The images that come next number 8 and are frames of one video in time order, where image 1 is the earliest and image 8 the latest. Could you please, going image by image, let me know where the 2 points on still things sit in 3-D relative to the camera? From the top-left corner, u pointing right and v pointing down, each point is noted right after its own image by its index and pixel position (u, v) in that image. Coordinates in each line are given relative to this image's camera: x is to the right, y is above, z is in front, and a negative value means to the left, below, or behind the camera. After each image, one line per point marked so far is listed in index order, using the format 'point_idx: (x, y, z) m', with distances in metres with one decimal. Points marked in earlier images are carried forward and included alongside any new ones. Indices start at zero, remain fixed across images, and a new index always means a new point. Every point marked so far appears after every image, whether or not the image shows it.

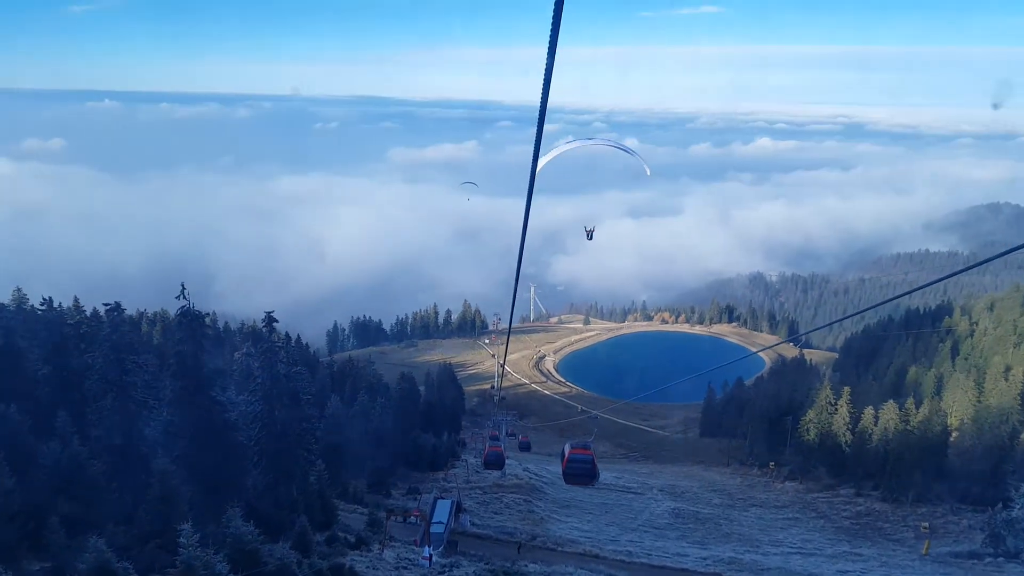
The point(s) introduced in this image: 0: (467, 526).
0: (-1.1, -6.1, +18.2) m
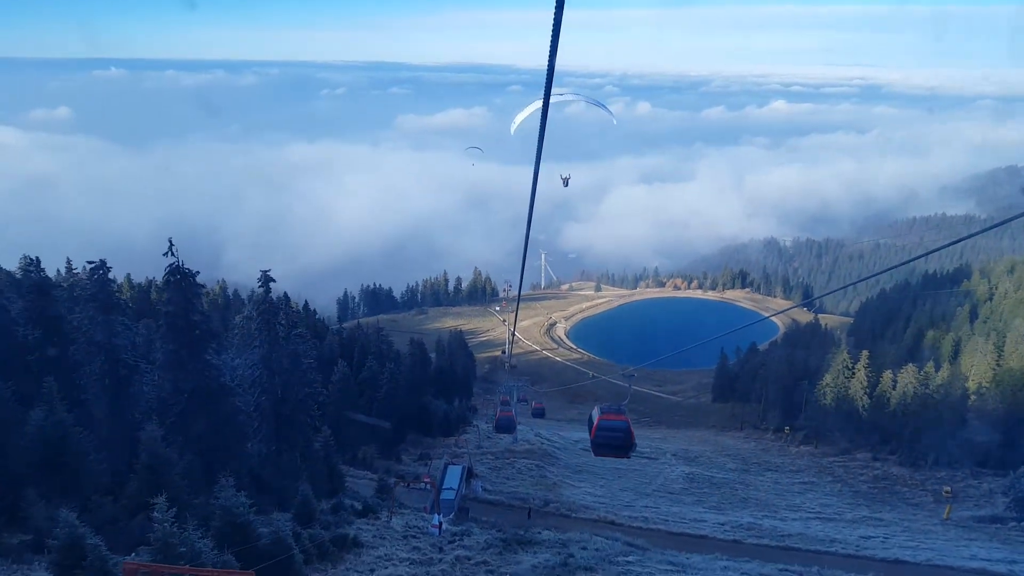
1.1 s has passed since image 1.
0: (-0.8, -5.1, +17.8) m
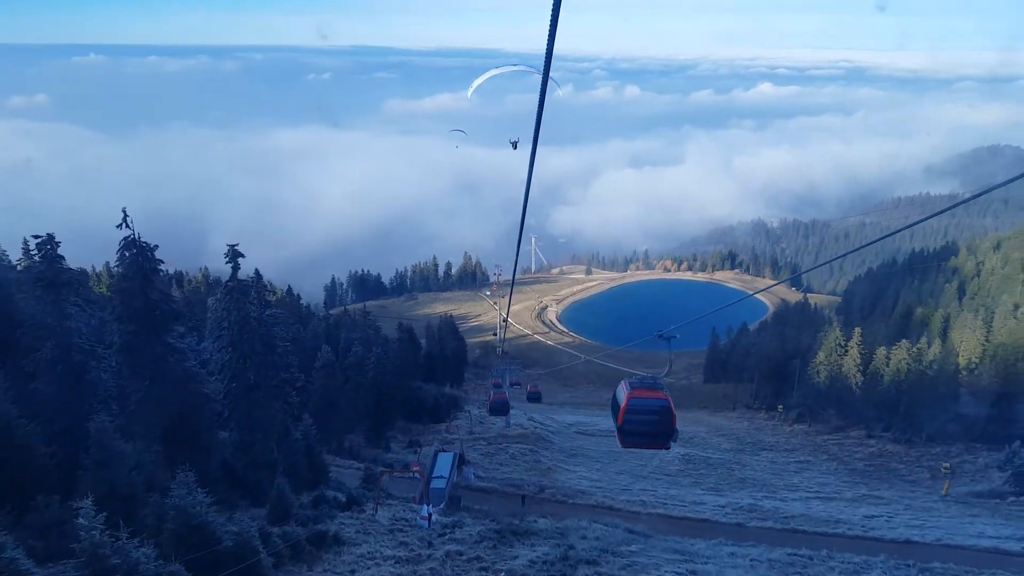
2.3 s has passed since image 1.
0: (-1.0, -4.6, +17.2) m
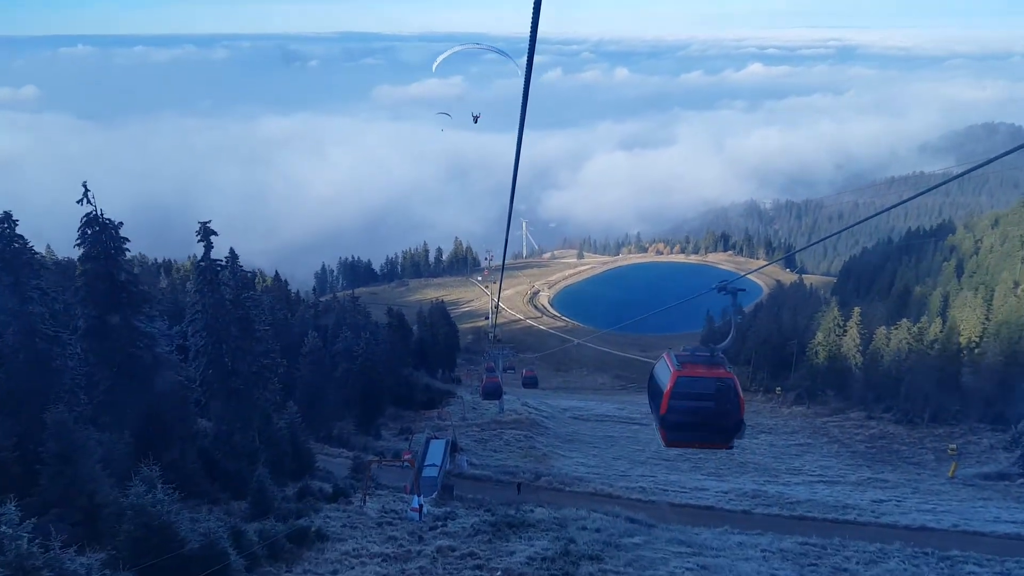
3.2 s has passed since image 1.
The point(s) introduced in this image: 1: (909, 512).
0: (-1.1, -4.2, +16.6) m
1: (+8.3, -4.7, +15.1) m
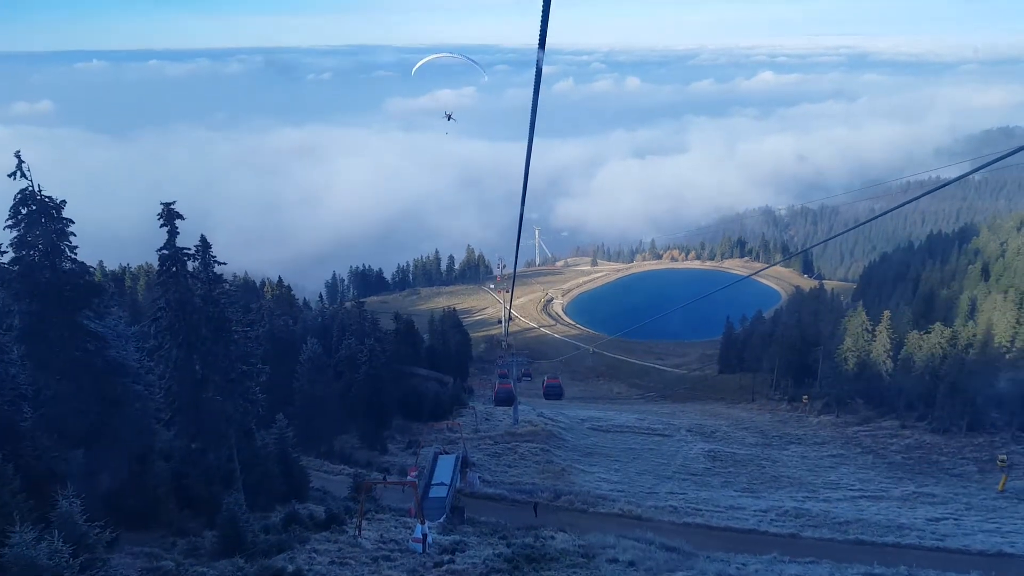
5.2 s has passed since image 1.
0: (-0.8, -4.2, +15.2) m
1: (+8.6, -4.6, +13.5) m
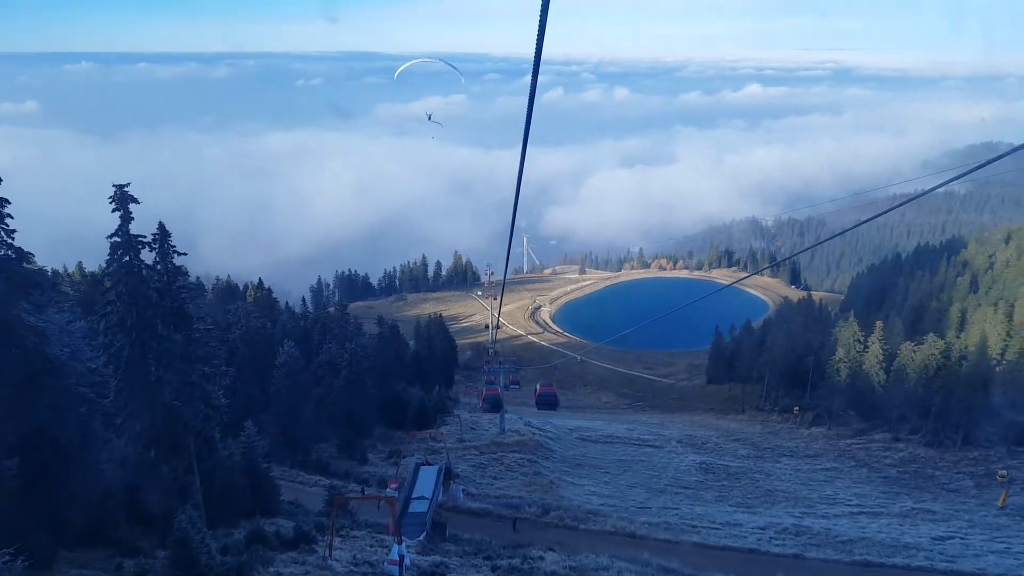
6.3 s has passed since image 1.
0: (-1.0, -4.2, +14.4) m
1: (+8.4, -4.7, +12.9) m
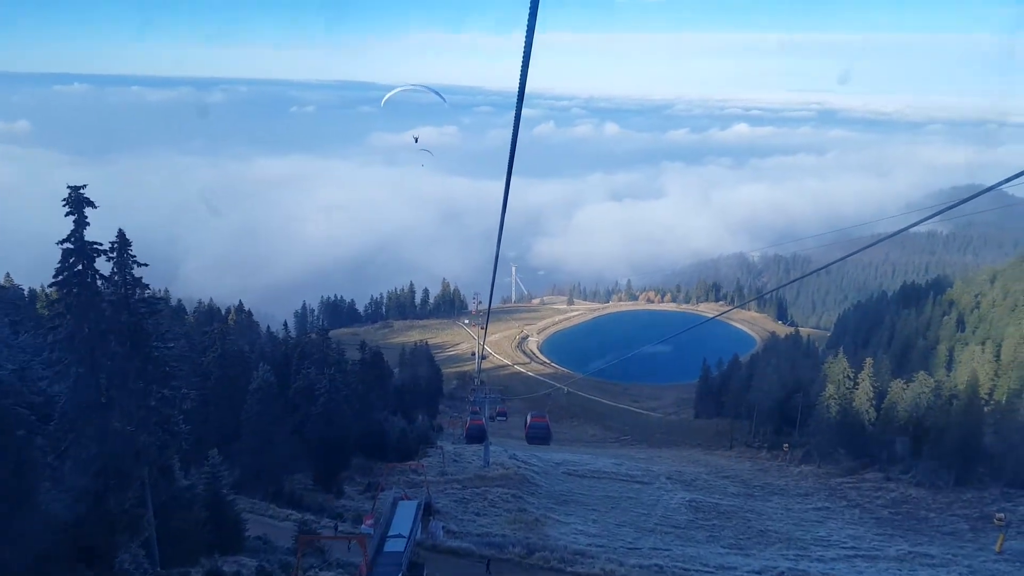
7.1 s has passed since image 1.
0: (-1.4, -4.7, +13.6) m
1: (+8.0, -5.4, +12.2) m
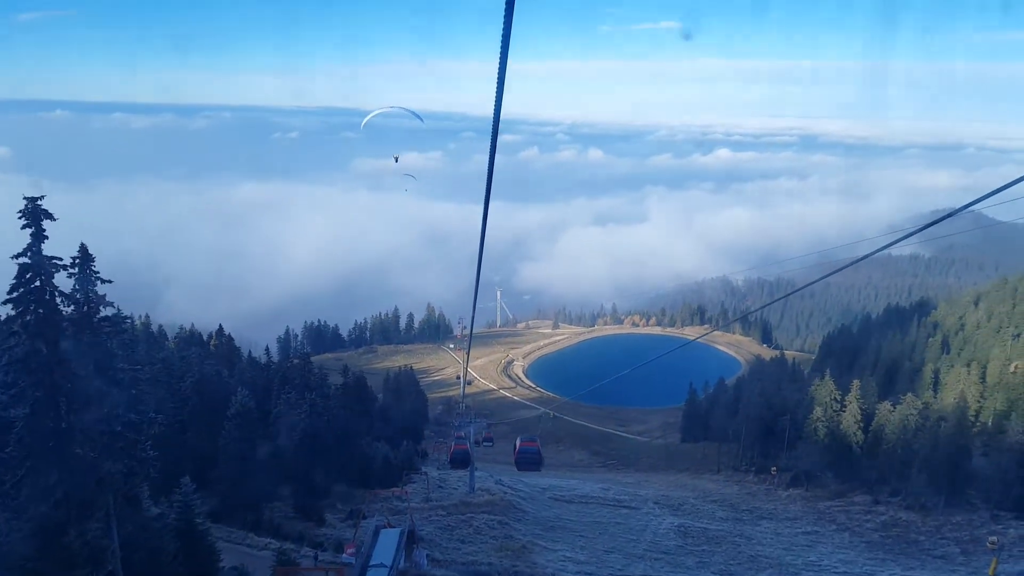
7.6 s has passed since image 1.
0: (-1.6, -5.1, +13.2) m
1: (+7.8, -5.7, +12.0) m
